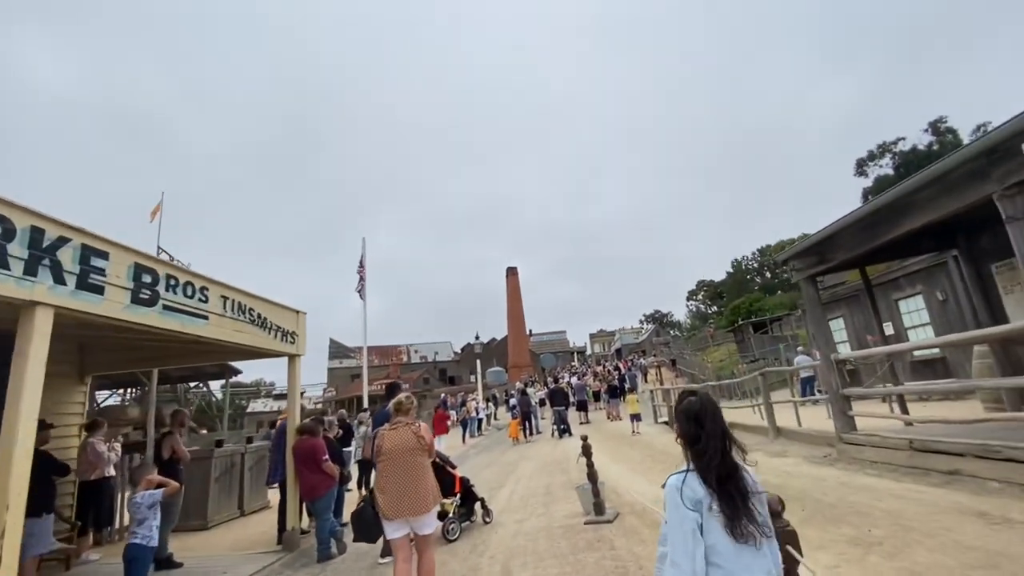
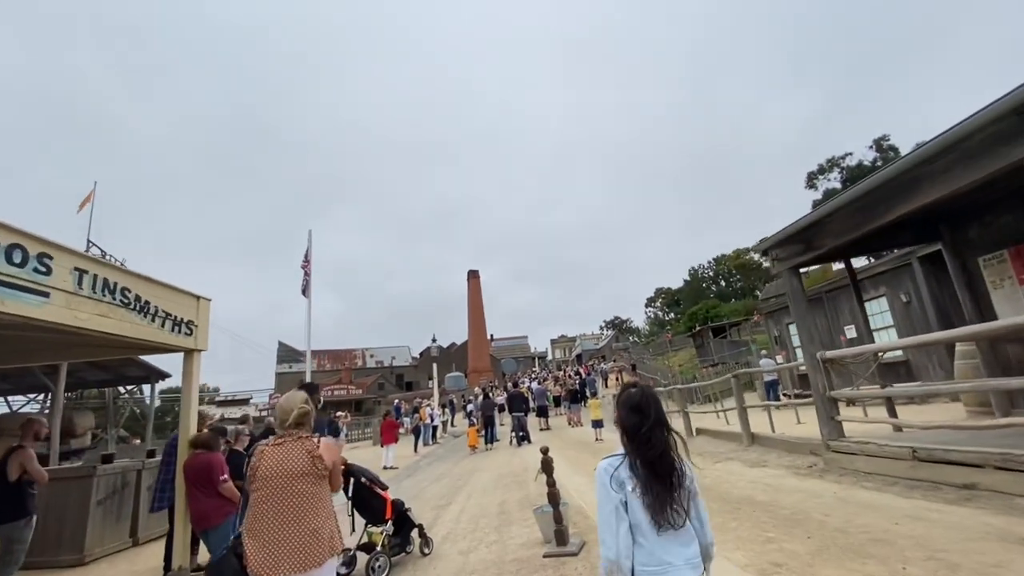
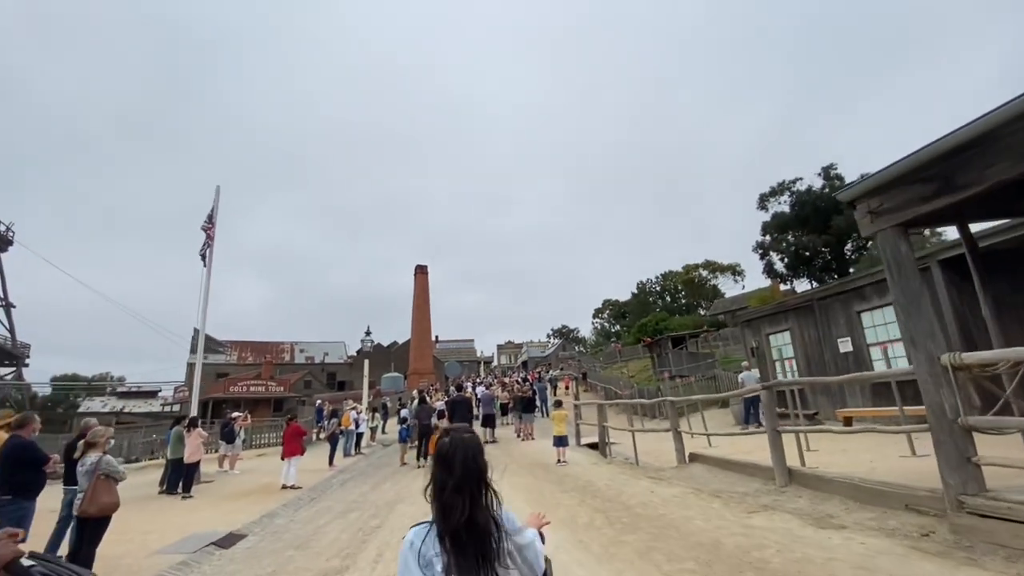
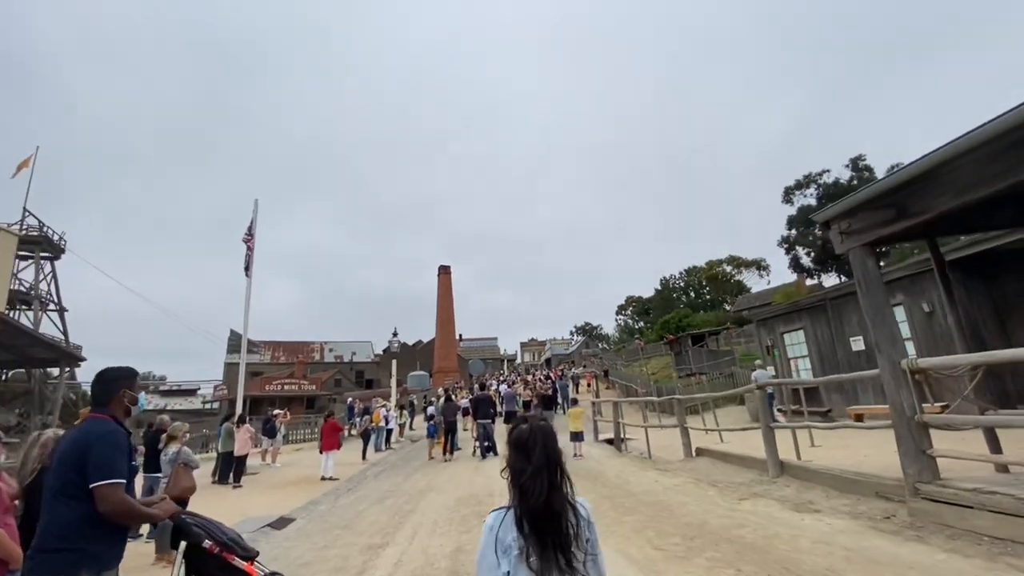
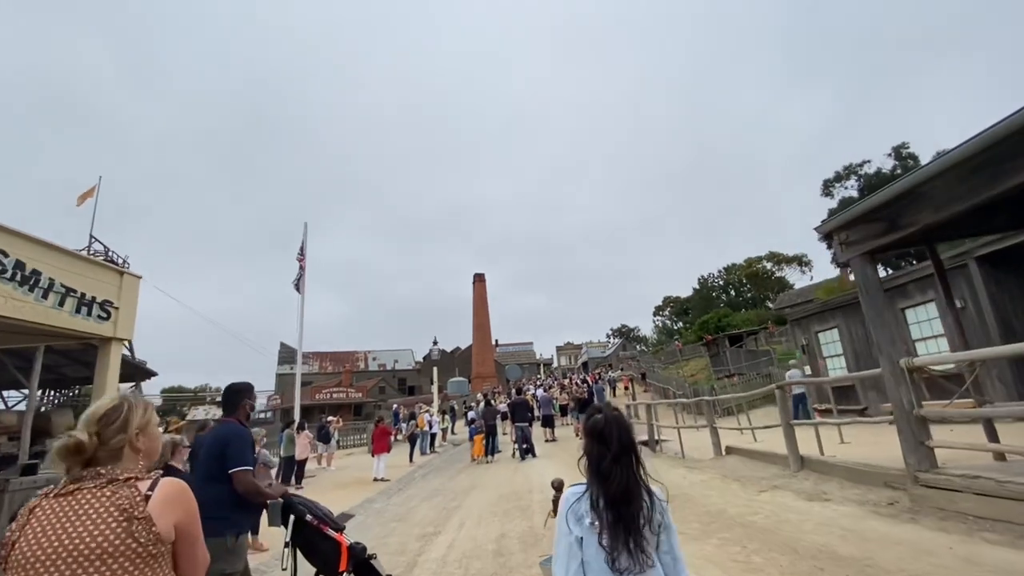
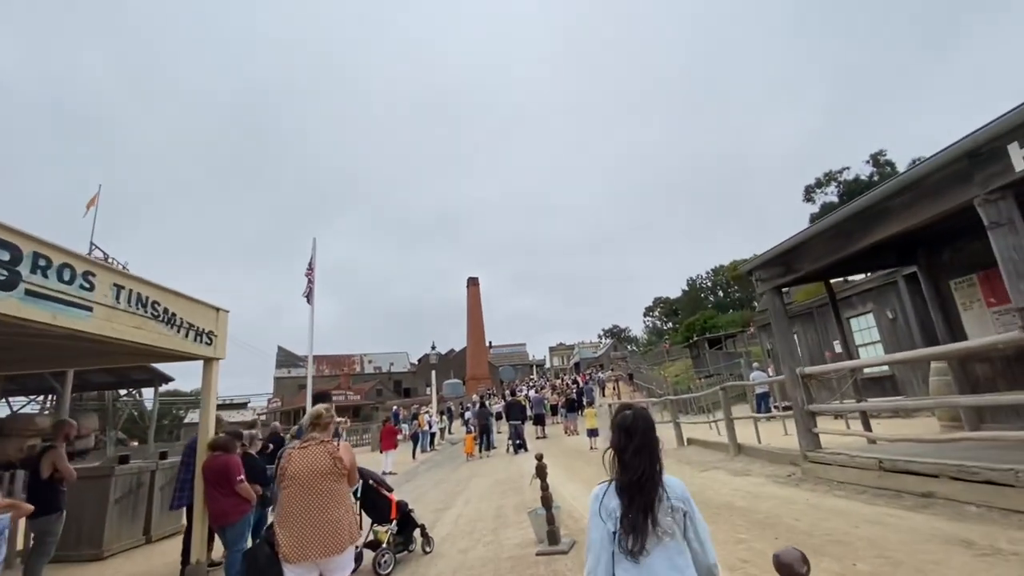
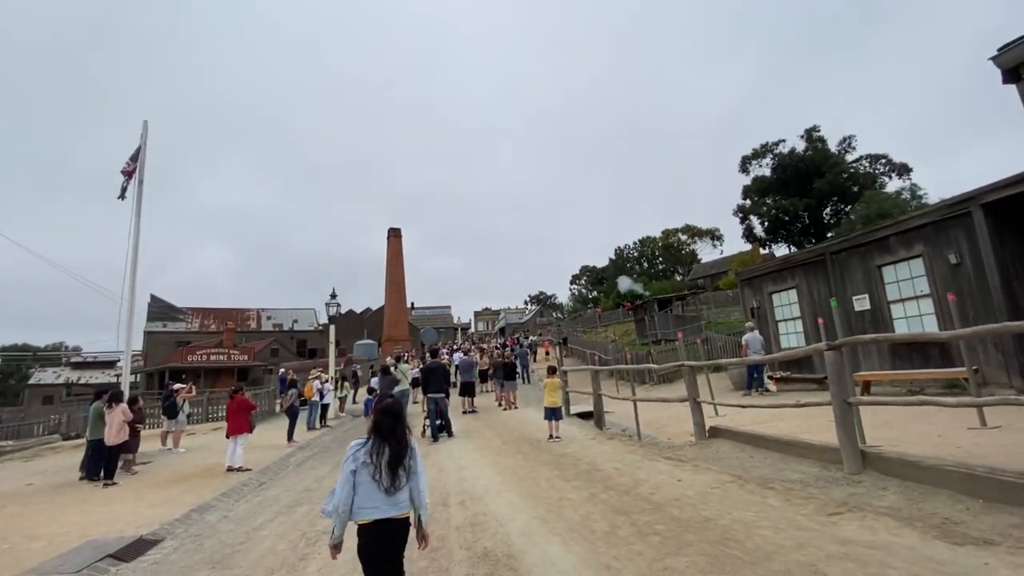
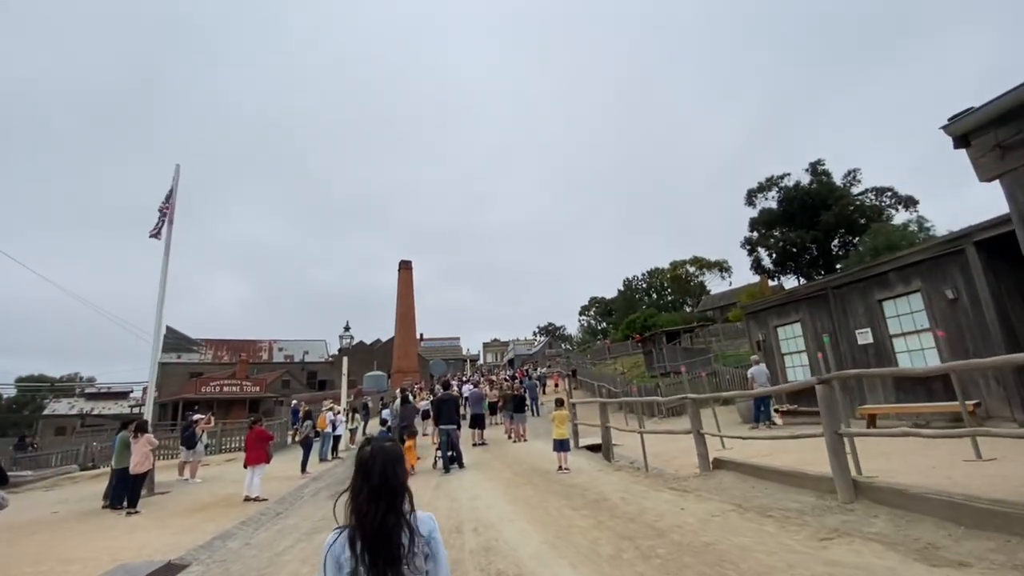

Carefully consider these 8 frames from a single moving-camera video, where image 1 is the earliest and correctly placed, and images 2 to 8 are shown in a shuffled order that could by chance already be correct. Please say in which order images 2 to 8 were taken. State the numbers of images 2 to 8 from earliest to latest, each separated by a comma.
6, 2, 5, 4, 3, 8, 7
